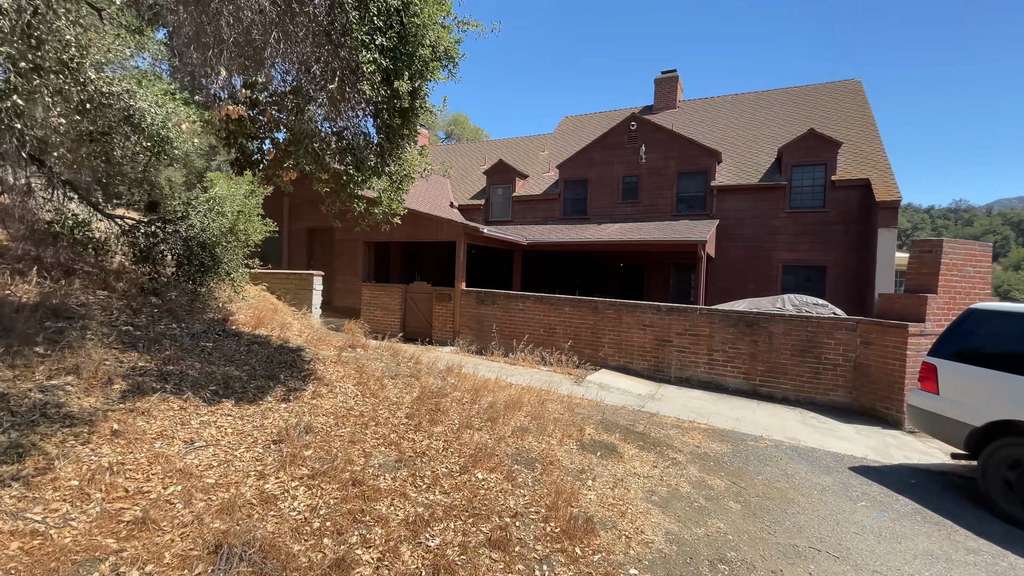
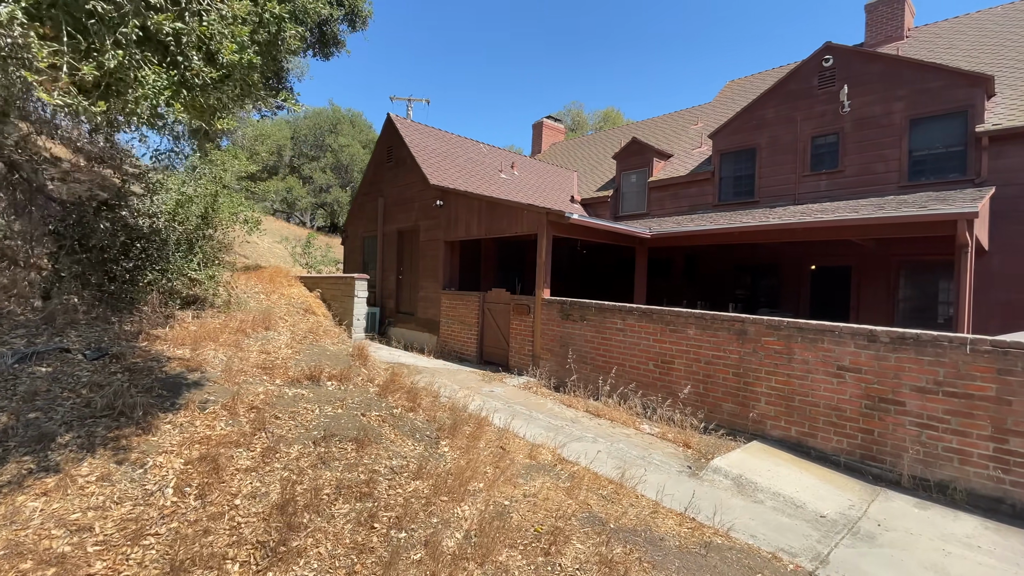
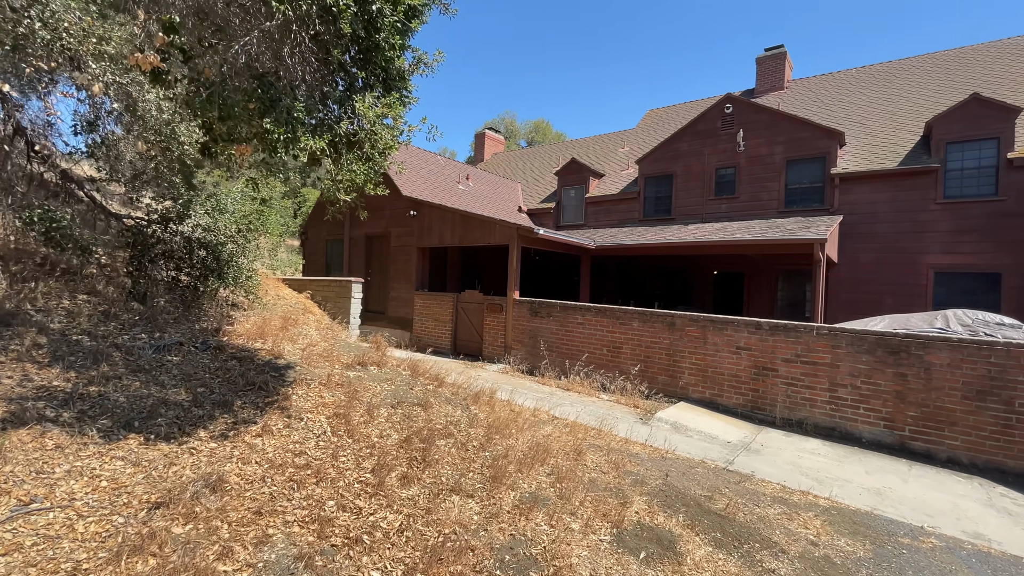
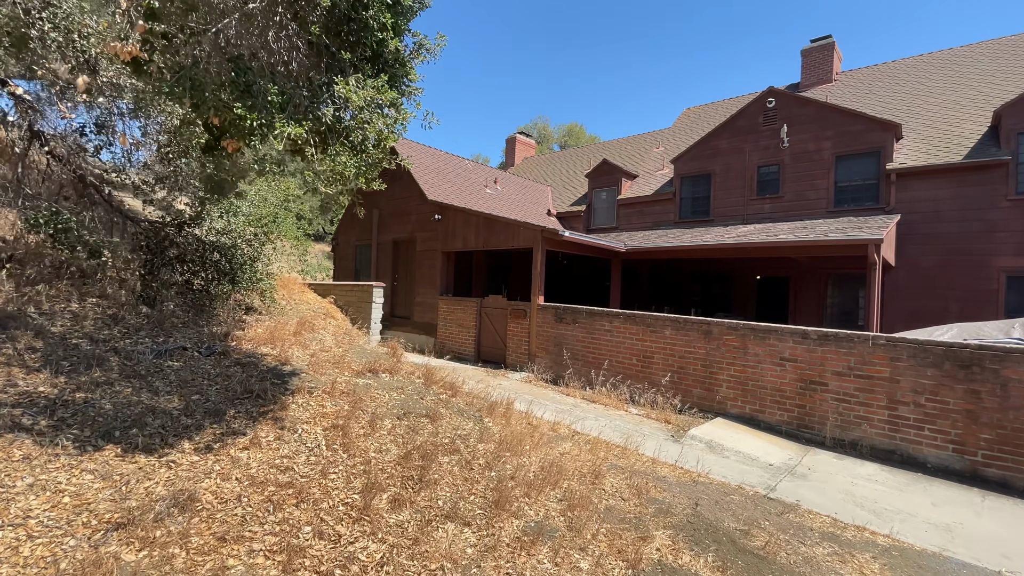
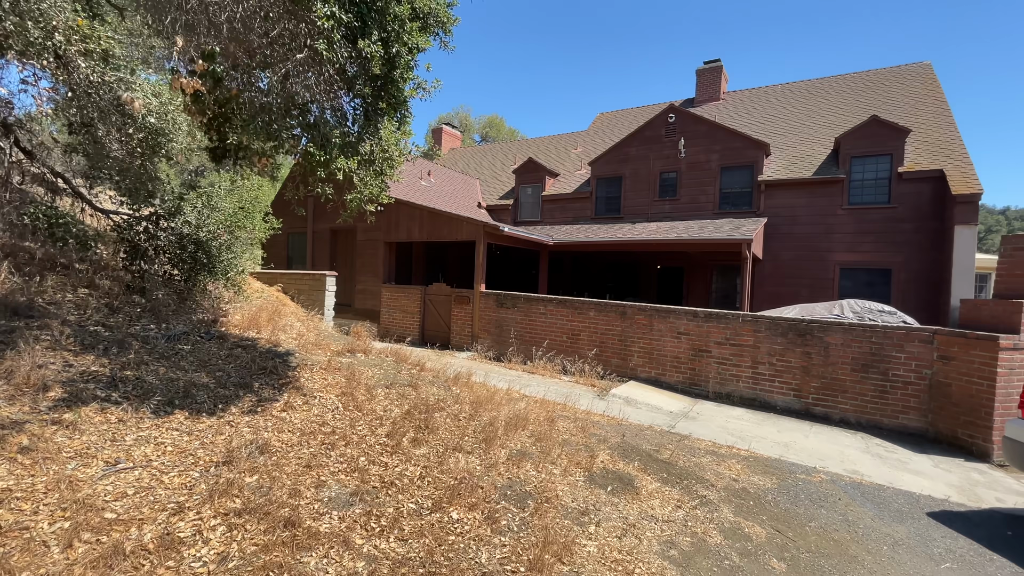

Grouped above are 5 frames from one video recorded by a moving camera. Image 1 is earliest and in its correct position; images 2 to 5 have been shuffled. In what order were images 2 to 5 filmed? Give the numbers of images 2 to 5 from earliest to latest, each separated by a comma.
5, 3, 4, 2
